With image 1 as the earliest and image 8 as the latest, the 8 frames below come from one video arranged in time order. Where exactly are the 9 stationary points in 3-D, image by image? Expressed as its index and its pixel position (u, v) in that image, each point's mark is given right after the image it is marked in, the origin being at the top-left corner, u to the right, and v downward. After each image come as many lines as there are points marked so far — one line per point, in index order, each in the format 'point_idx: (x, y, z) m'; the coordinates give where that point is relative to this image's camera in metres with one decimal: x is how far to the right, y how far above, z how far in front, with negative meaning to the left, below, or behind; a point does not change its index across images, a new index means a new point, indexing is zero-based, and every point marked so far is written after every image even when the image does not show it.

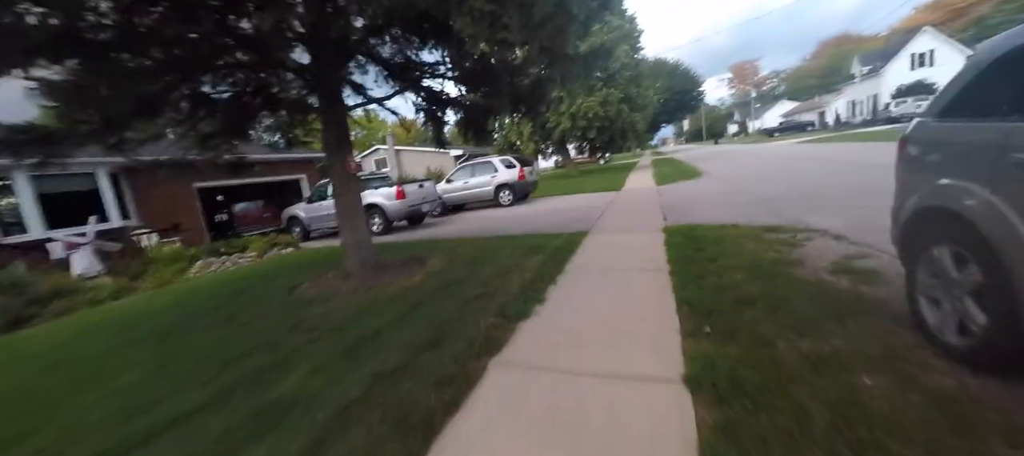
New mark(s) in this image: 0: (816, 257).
0: (+3.4, -0.3, +4.1) m
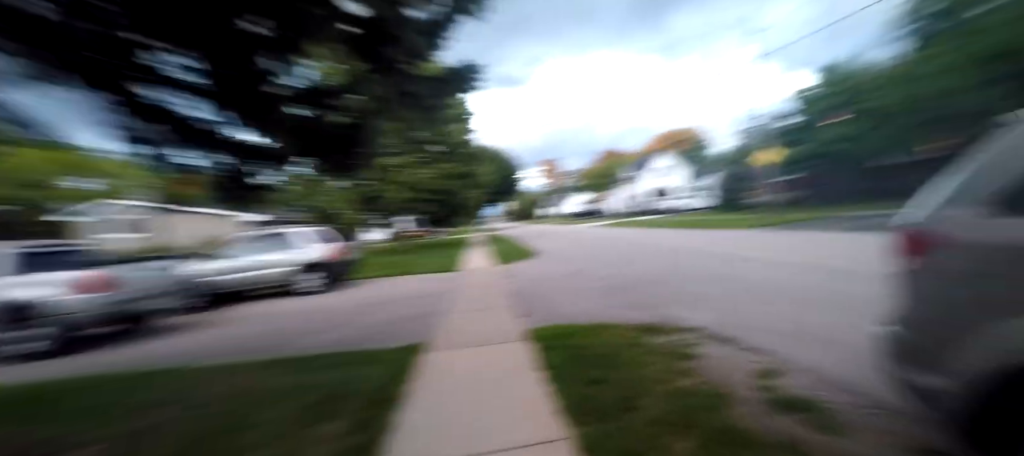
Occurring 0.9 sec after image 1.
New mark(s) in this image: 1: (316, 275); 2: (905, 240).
0: (+1.9, -1.3, +3.1) m
1: (-5.5, -1.3, +10.4) m
2: (+1.8, -0.1, +1.9) m
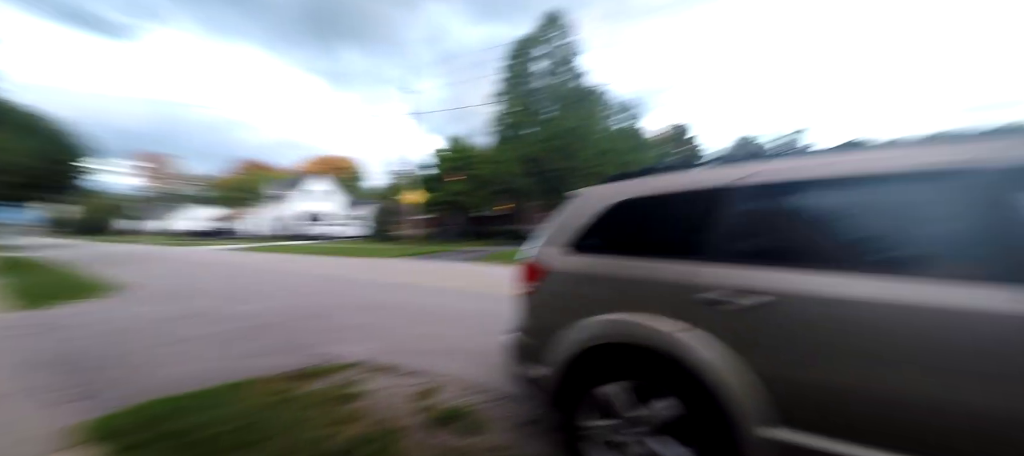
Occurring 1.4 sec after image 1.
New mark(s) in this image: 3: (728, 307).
0: (-0.9, -1.5, +3.1) m
1: (-11.2, -1.1, +2.1) m
2: (0.0, -0.3, +2.4) m
3: (+1.0, -0.3, +1.7) m
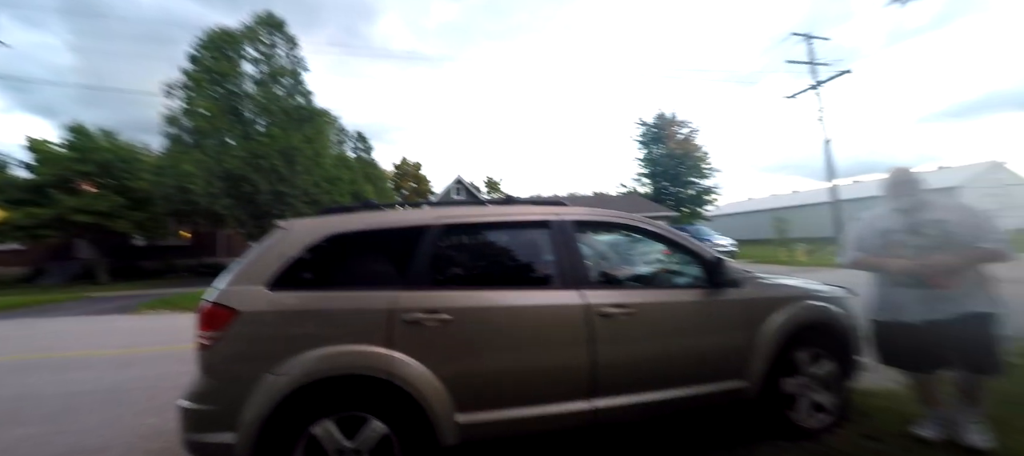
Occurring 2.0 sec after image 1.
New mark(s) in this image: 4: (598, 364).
0: (-2.8, -1.7, +1.8) m
1: (-10.1, -1.0, -5.5) m
2: (-1.6, -0.5, +2.0) m
3: (-0.4, -0.5, +2.0) m
4: (+0.5, -0.8, +2.2) m
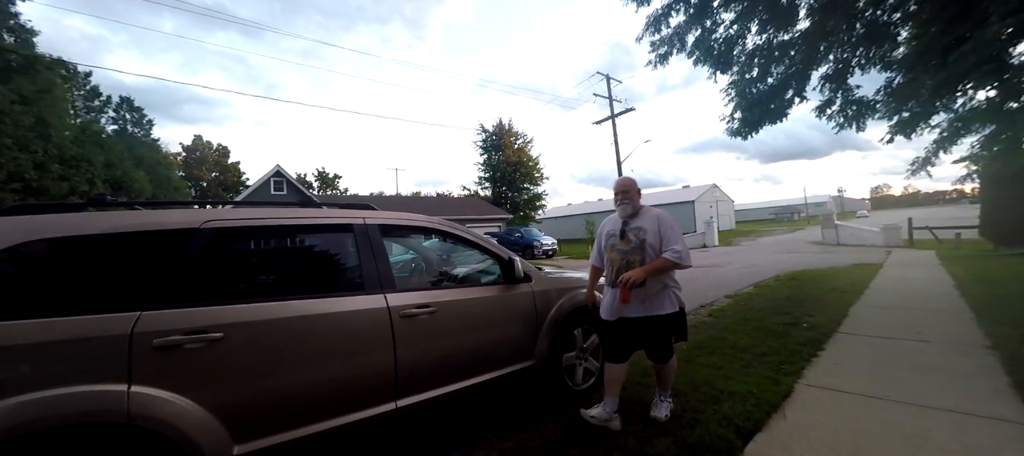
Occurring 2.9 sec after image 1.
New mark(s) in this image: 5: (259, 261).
0: (-3.5, -1.7, +0.5) m
1: (-7.2, -1.0, -9.1) m
2: (-2.5, -0.5, +1.2) m
3: (-1.4, -0.5, +1.7) m
4: (-0.7, -0.8, +2.3) m
5: (-1.4, -0.2, +2.0) m
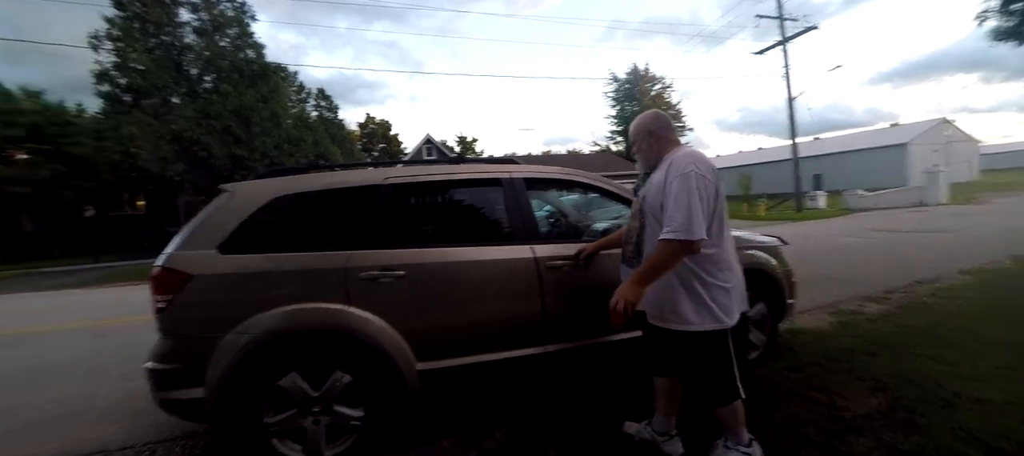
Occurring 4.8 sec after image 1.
0: (-3.0, -1.6, +1.8) m
1: (-9.8, -1.8, -6.0) m
2: (-1.9, -0.3, +2.0) m
3: (-0.7, -0.3, +2.1) m
4: (+0.2, -0.5, +2.4) m
5: (-0.5, +0.1, +2.3) m
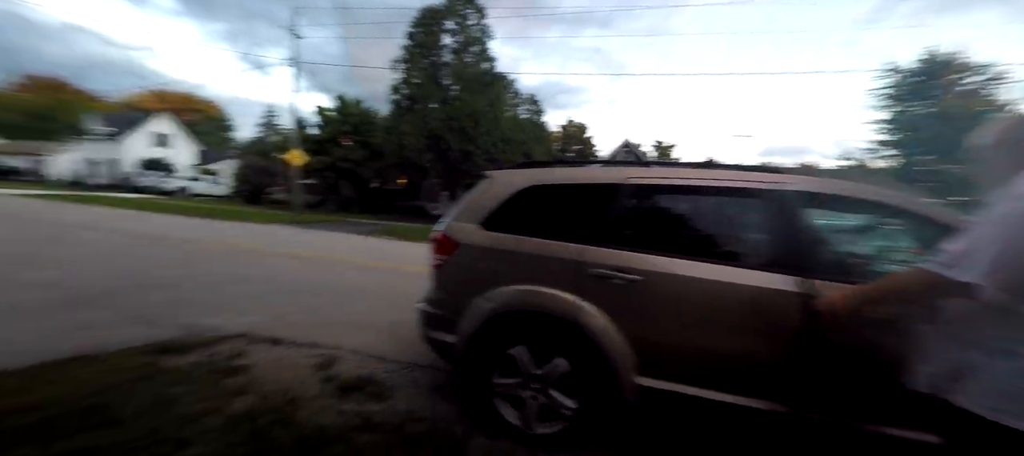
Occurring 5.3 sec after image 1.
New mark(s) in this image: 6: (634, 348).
0: (-1.8, -1.2, +3.0) m
1: (-11.3, -0.1, -0.8) m
2: (-0.5, -0.1, +2.5) m
3: (+0.6, -0.3, +2.0) m
4: (+1.5, -0.7, +1.9) m
5: (+0.9, +0.1, +2.2) m
6: (+0.6, -0.7, +2.0) m
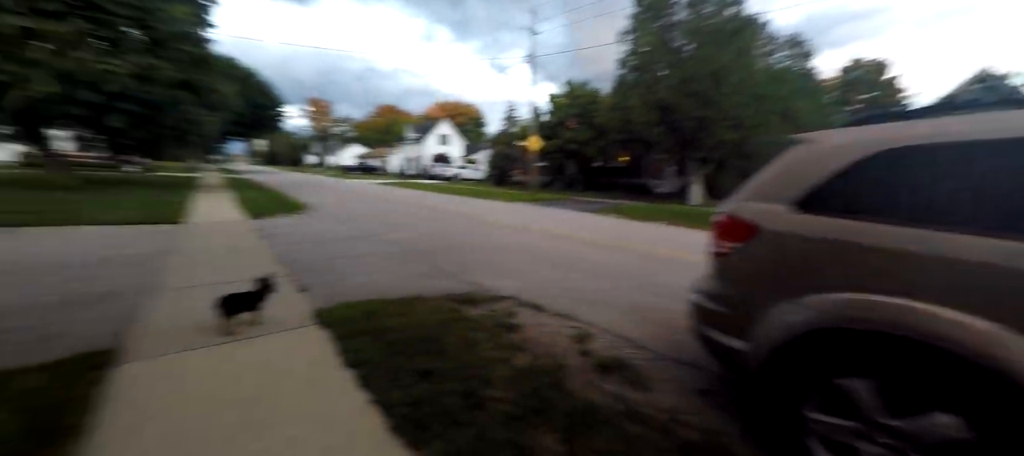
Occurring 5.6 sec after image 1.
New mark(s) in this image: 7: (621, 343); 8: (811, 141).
0: (+0.4, -1.0, +3.2) m
1: (-9.7, +0.2, +5.2) m
2: (+1.2, 0.0, +2.1) m
3: (+1.8, -0.2, +1.1) m
4: (+2.5, -0.7, +0.5) m
5: (+2.1, +0.1, +1.0) m
6: (+1.9, -0.6, +1.1) m
7: (+1.0, -1.1, +3.5) m
8: (+1.5, +0.4, +1.9) m
